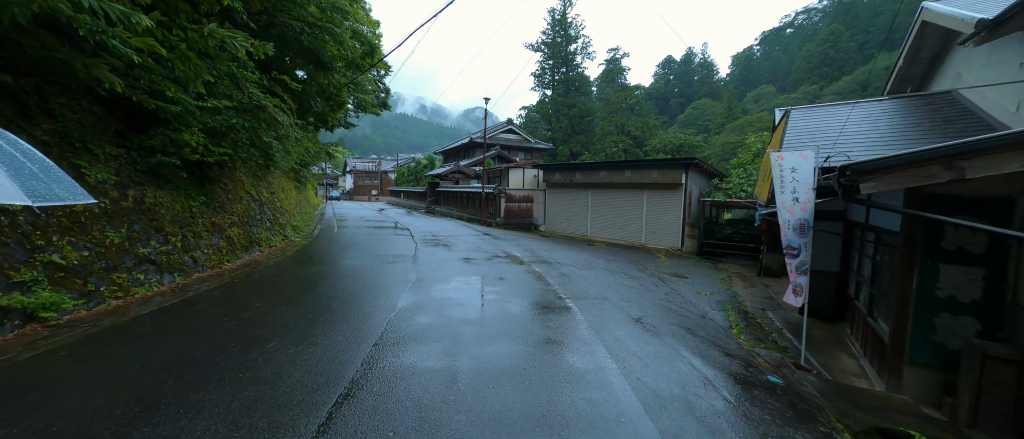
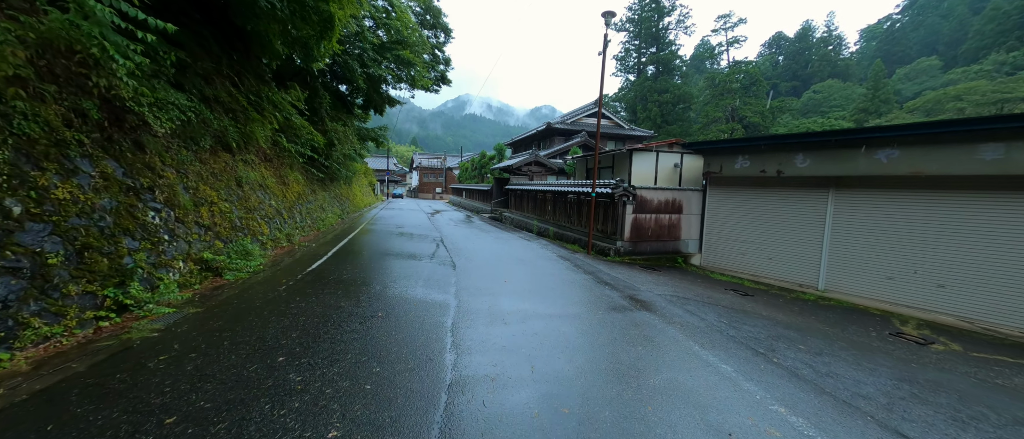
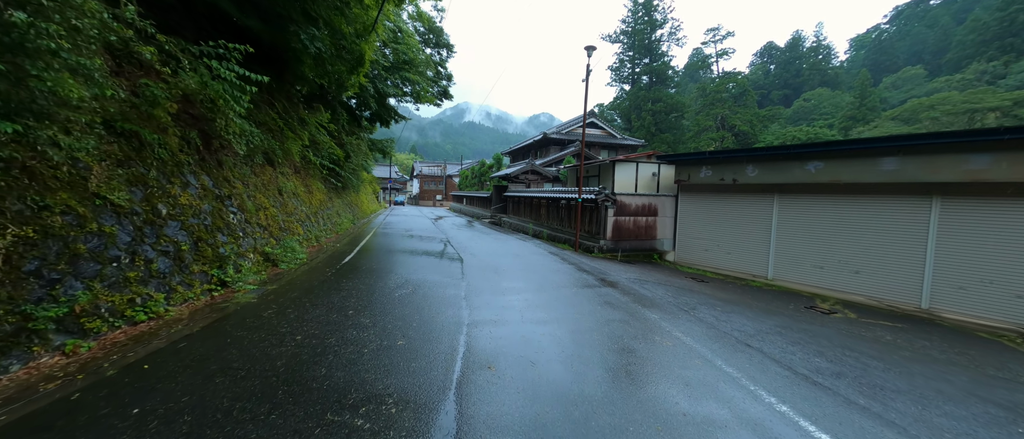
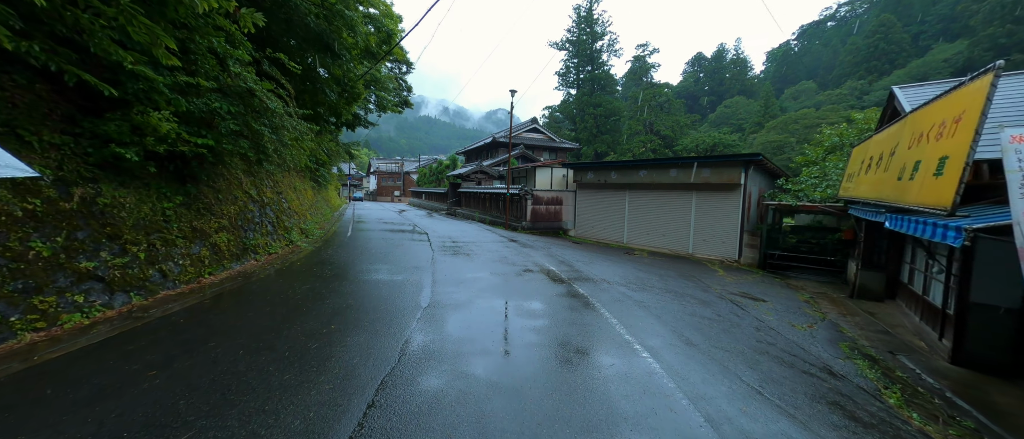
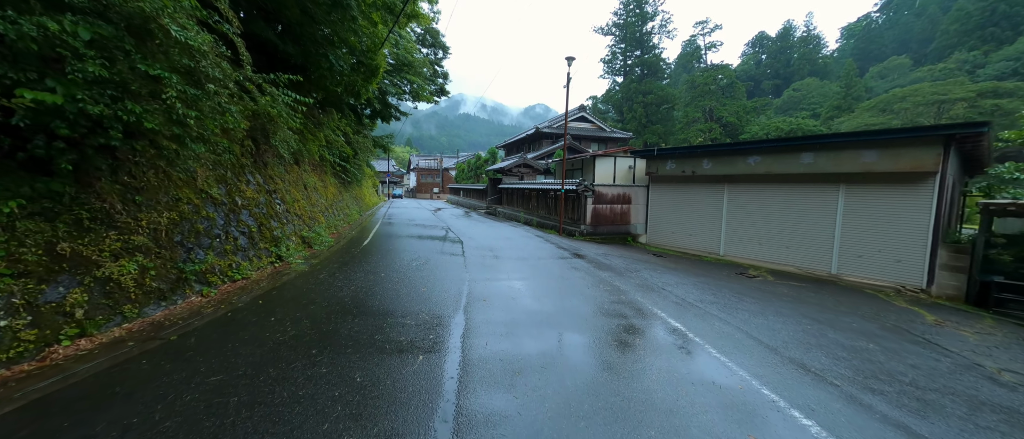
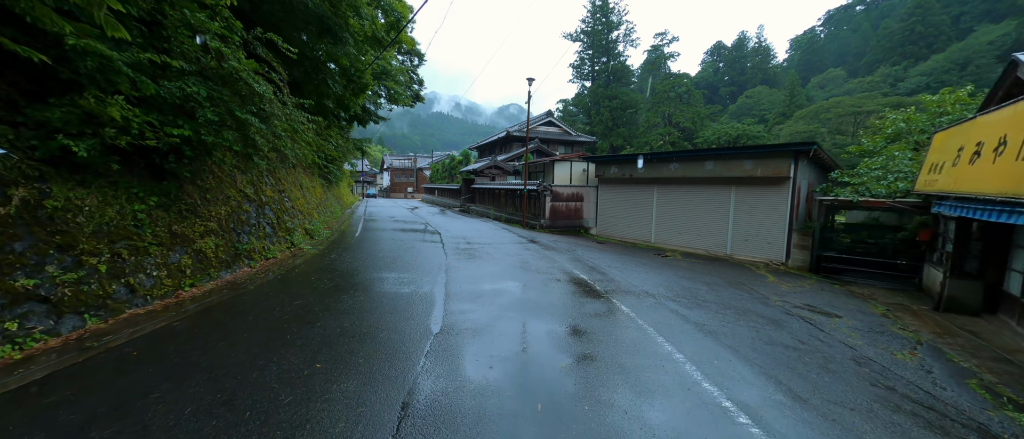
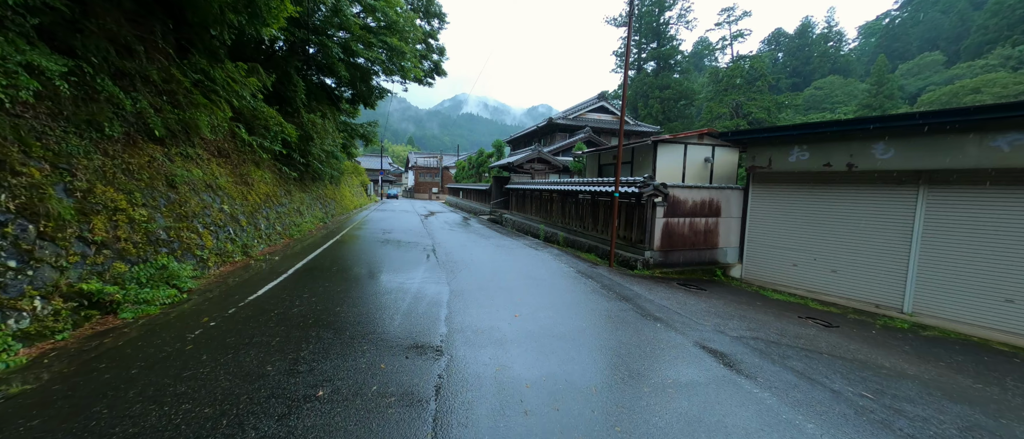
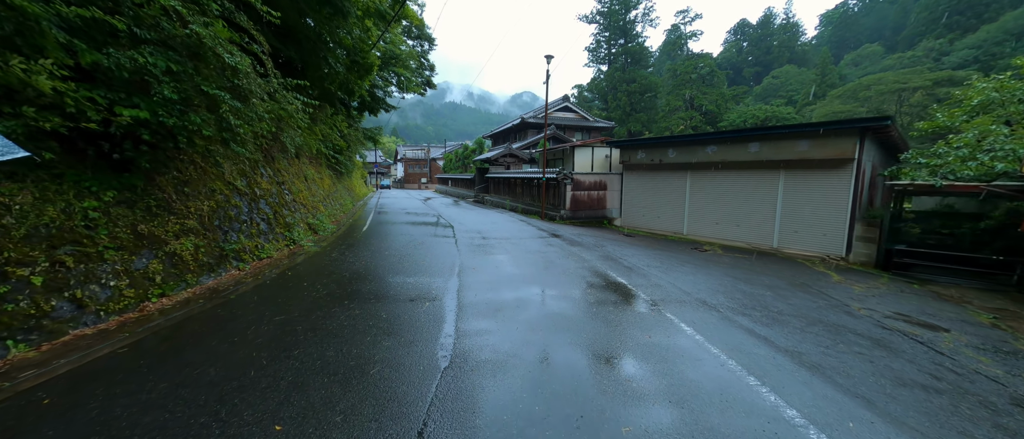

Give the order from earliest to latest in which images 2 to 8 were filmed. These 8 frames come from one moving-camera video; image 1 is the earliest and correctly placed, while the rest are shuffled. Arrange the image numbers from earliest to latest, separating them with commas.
4, 6, 8, 5, 3, 2, 7
